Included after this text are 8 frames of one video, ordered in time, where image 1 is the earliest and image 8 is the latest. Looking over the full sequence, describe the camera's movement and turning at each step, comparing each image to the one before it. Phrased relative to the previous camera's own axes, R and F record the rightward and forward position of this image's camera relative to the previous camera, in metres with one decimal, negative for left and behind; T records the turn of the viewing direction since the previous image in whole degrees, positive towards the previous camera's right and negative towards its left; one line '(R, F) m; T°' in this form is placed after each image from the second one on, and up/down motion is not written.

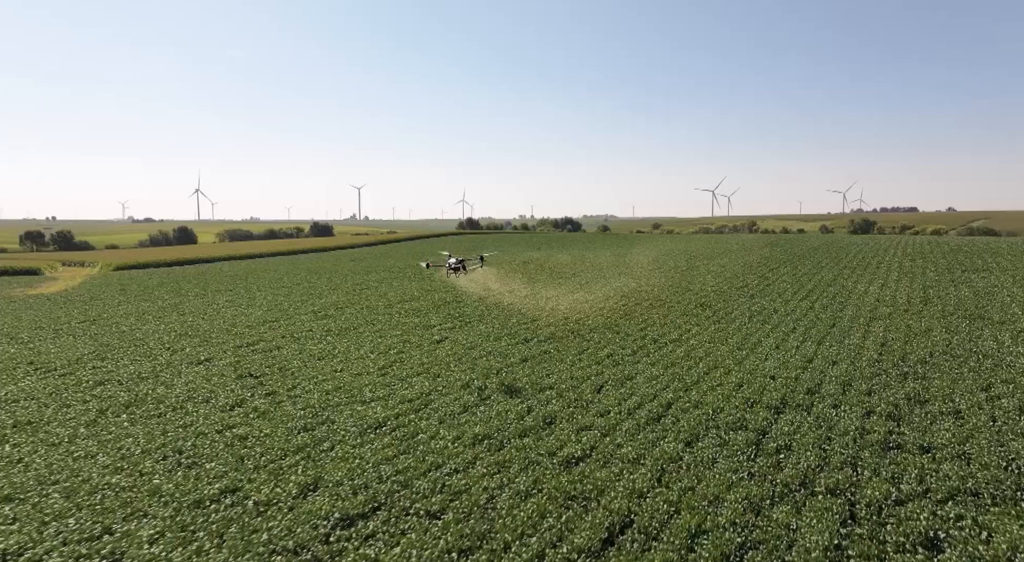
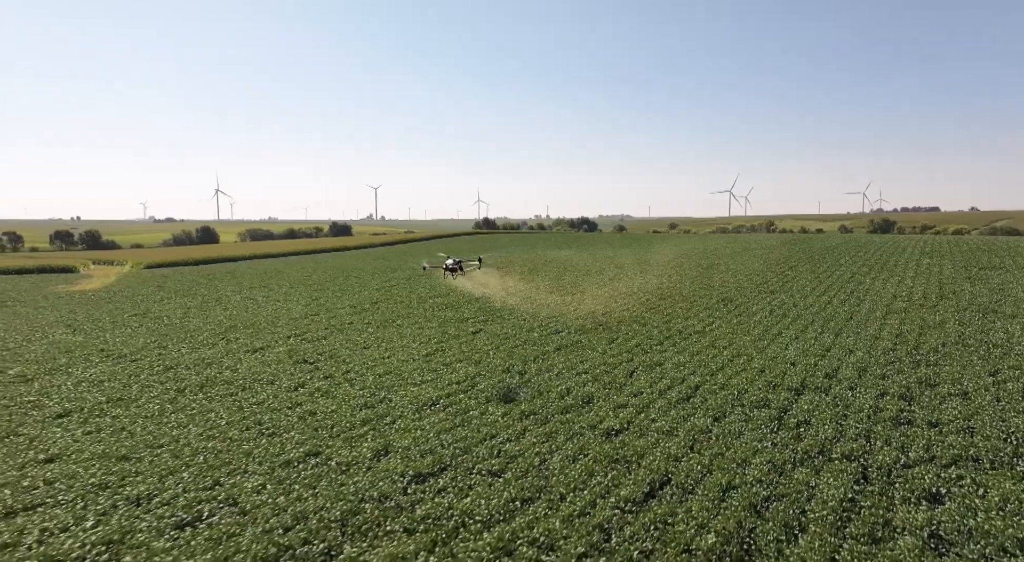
(-0.8, -1.9) m; -1°
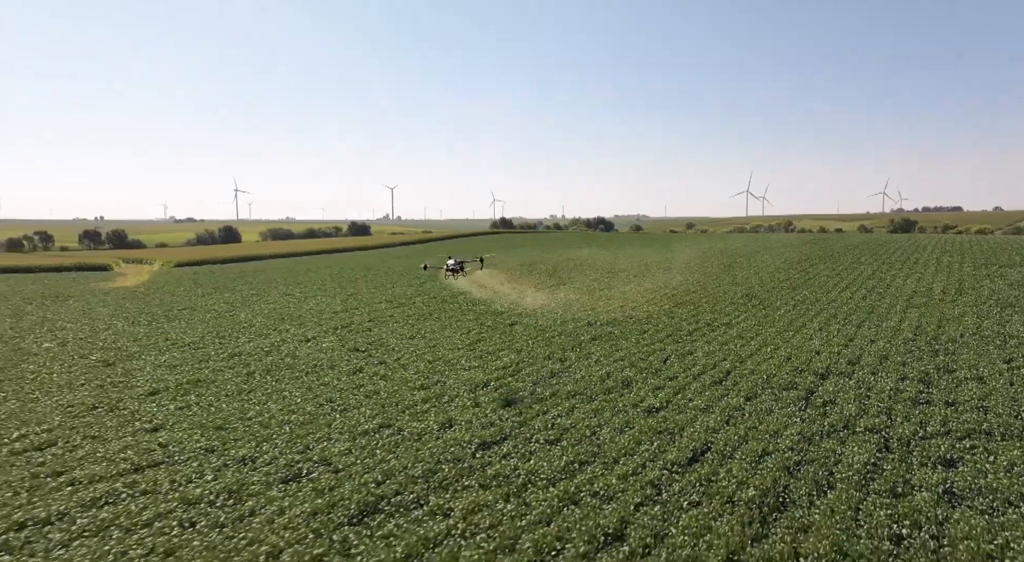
(-1.0, -1.9) m; -1°
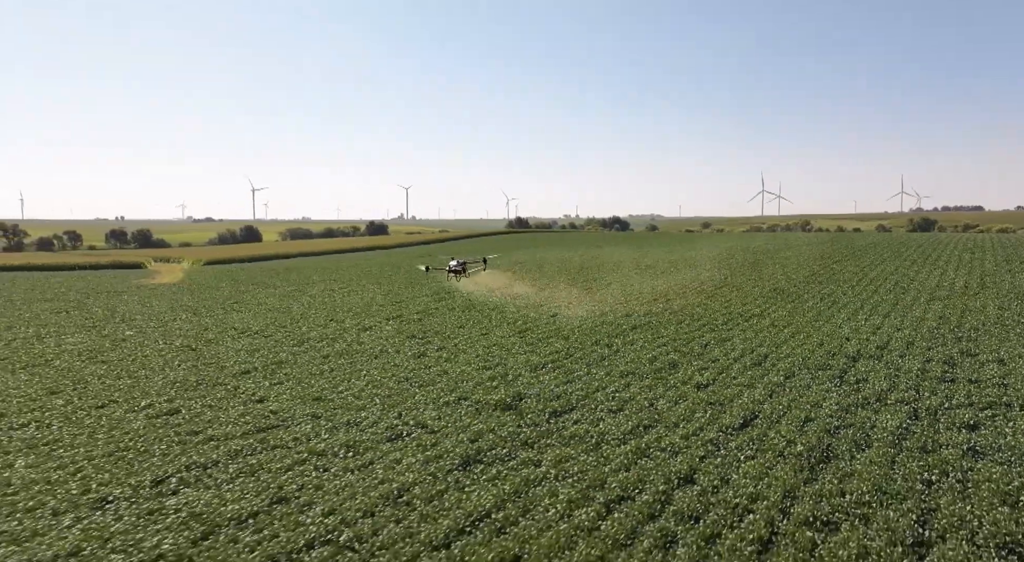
(-1.6, -2.3) m; -1°
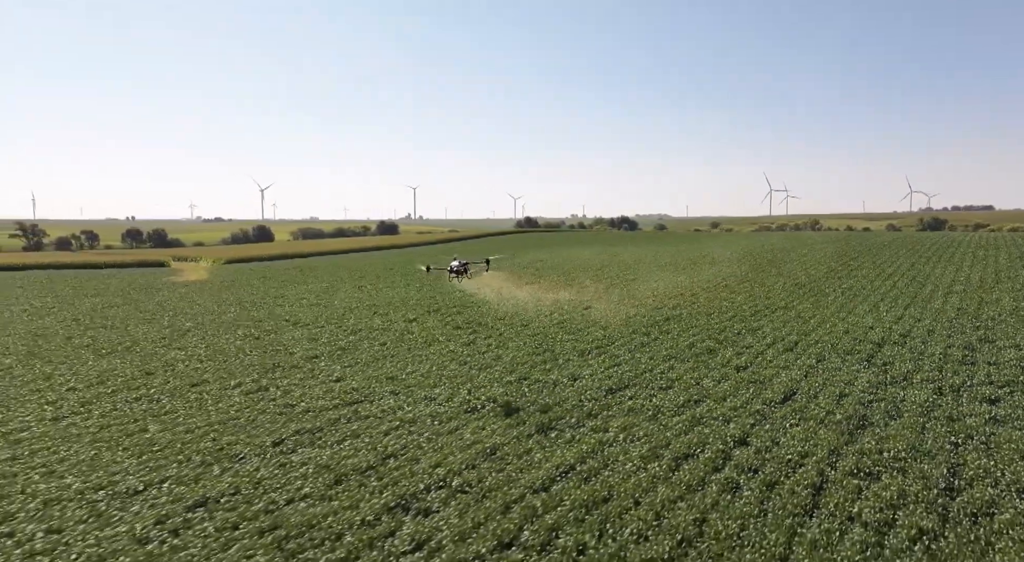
(-1.7, -2.0) m; -1°
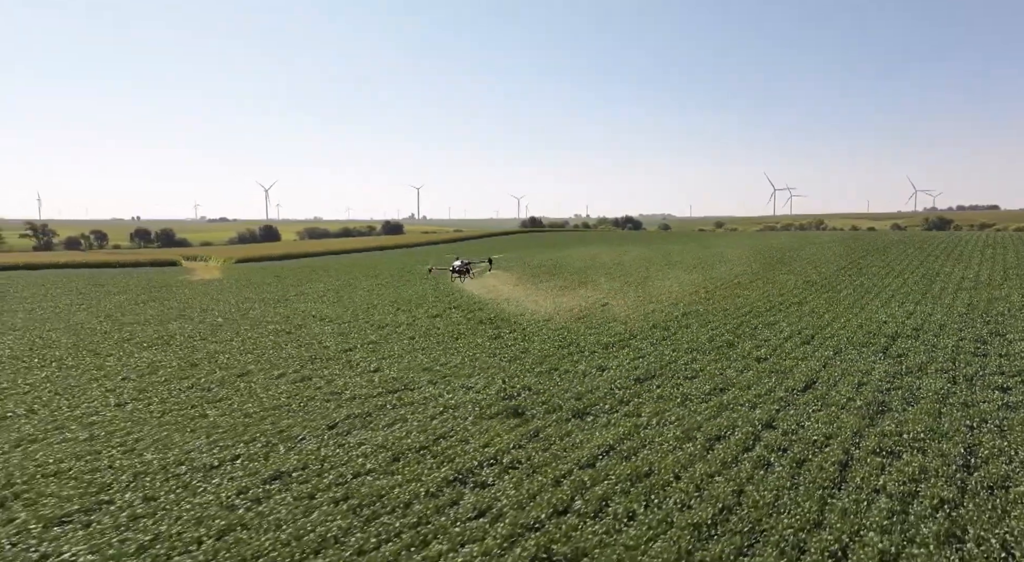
(-1.0, -1.1) m; 0°
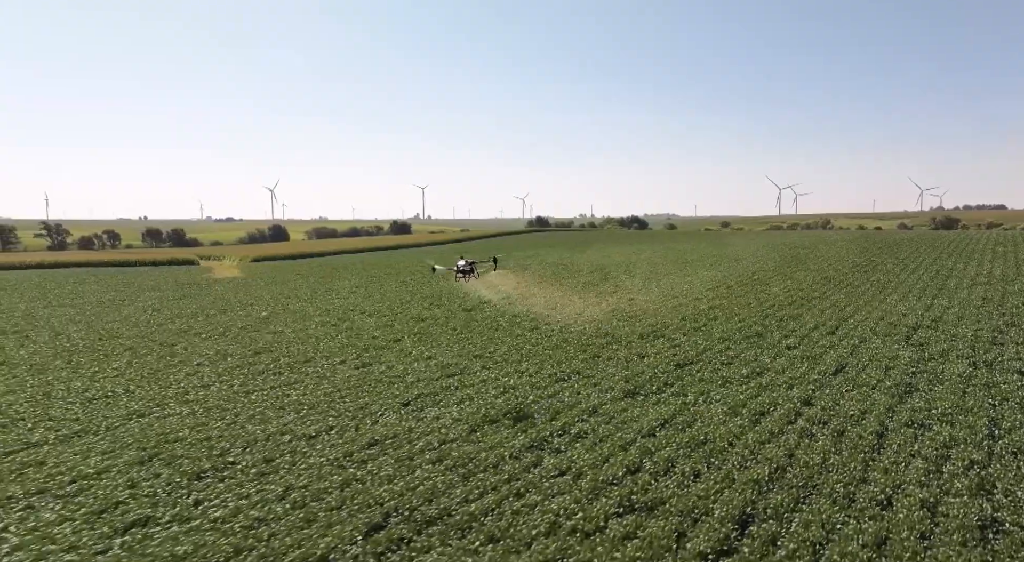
(-1.6, -1.7) m; 0°
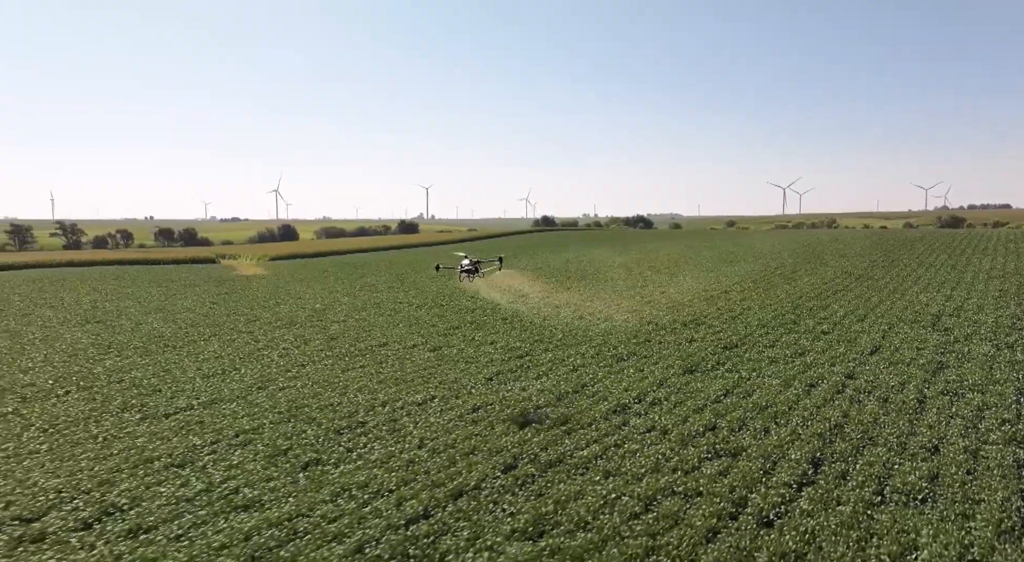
(-2.3, -2.3) m; 0°
